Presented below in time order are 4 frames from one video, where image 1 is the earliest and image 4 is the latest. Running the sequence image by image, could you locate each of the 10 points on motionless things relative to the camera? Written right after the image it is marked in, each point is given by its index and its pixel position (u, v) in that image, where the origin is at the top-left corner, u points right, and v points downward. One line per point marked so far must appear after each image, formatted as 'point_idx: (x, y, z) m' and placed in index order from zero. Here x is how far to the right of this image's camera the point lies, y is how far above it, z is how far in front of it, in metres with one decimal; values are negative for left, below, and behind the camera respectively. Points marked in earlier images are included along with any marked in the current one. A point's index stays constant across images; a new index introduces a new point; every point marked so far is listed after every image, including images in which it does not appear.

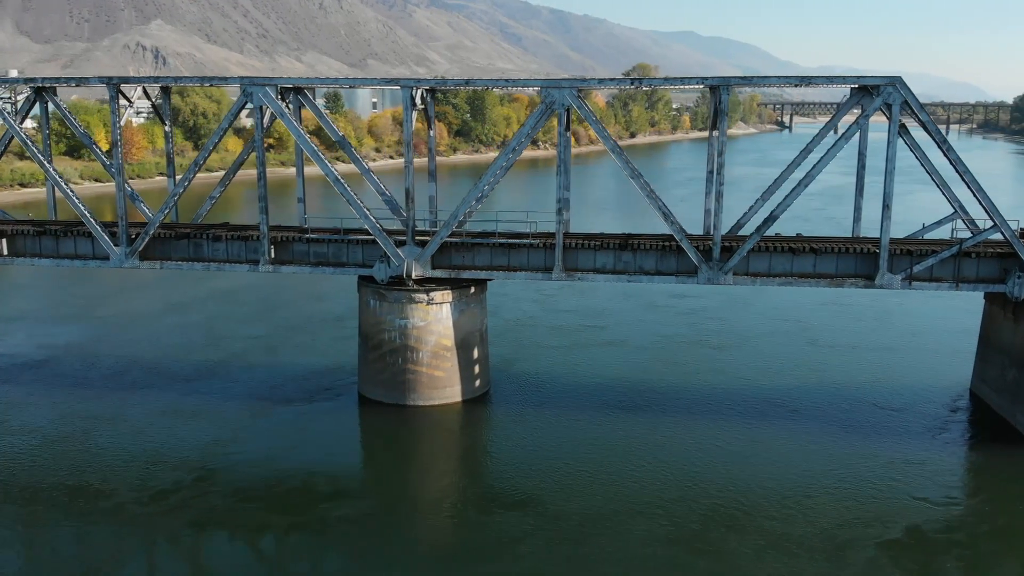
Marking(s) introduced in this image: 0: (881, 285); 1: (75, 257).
0: (+7.1, +0.1, +17.7) m
1: (-8.8, +0.6, +18.5) m
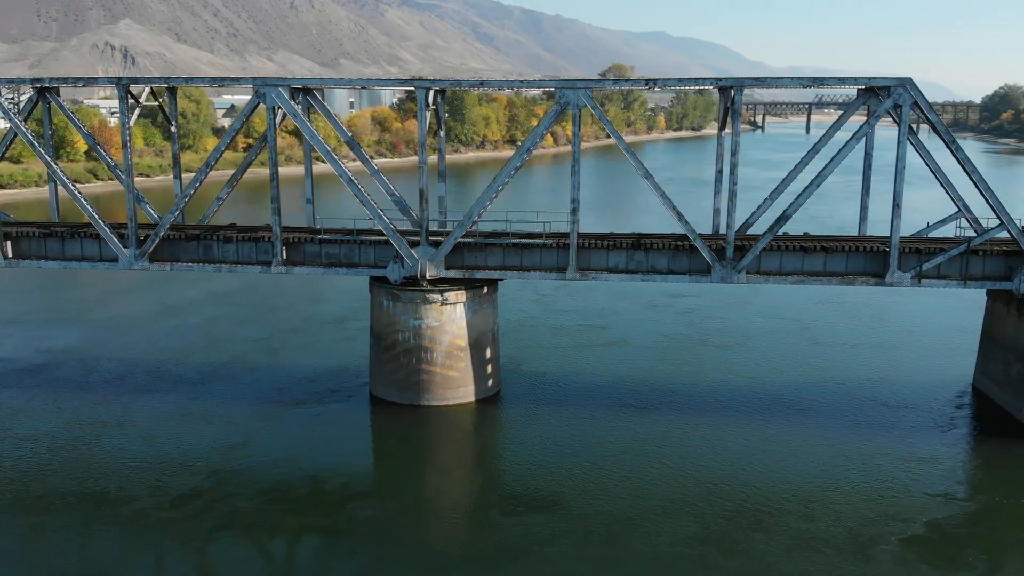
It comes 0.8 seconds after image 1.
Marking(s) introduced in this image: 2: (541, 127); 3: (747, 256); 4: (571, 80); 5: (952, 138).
0: (+7.3, +0.1, +17.9) m
1: (-8.6, +0.6, +18.2) m
2: (+0.6, +3.0, +17.4) m
3: (+4.5, +0.6, +17.7) m
4: (+1.1, +3.8, +17.0) m
5: (+8.3, +2.8, +17.4) m
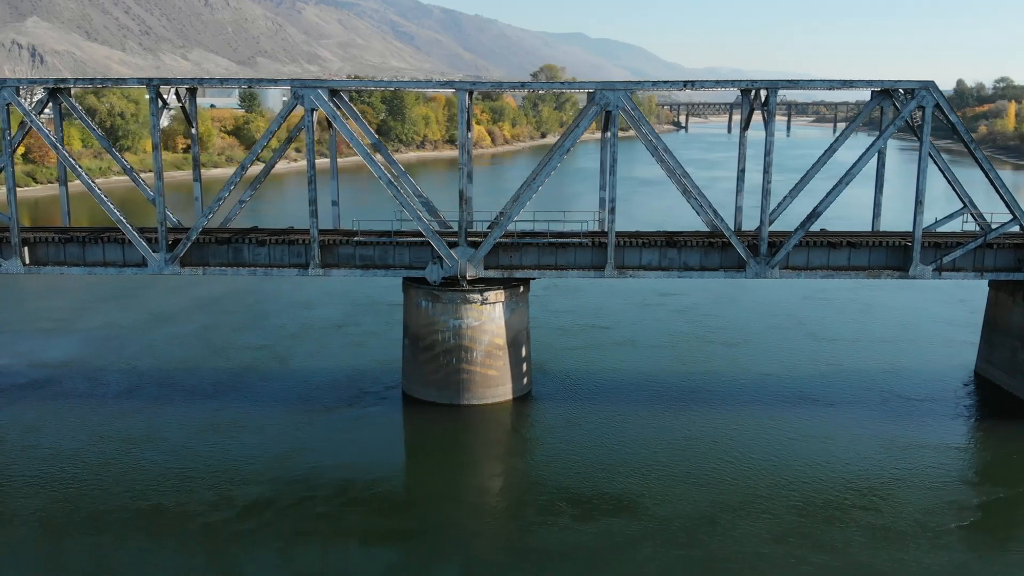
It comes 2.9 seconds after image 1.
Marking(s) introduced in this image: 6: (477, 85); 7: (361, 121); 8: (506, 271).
0: (+8.1, +0.3, +18.5) m
1: (-7.8, +0.4, +17.6) m
2: (+1.4, +3.1, +17.5) m
3: (+5.3, +0.7, +18.1) m
4: (+1.9, +3.8, +17.1) m
5: (+9.1, +2.9, +18.2) m
6: (-0.5, +4.0, +17.9) m
7: (-3.1, +3.5, +18.8) m
8: (-0.1, +0.3, +18.0) m
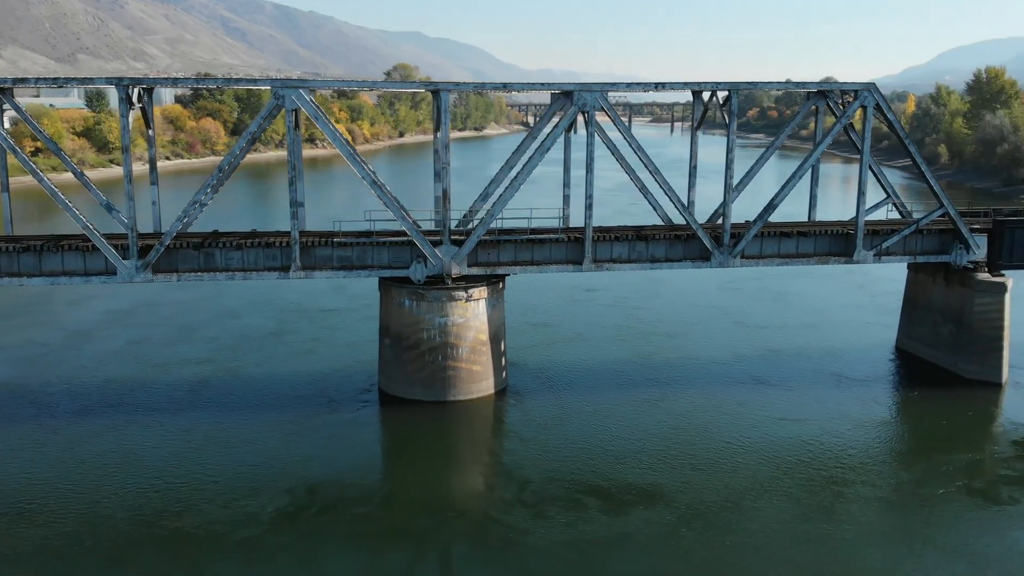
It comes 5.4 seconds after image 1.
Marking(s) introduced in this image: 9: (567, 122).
0: (+7.5, +0.6, +19.9) m
1: (-8.0, +0.2, +16.5) m
2: (+0.9, +3.2, +17.9) m
3: (+4.8, +1.0, +19.1) m
4: (+1.5, +4.0, +17.6) m
5: (+8.4, +3.3, +19.8) m
6: (-1.0, +4.0, +18.0) m
7: (-3.7, +3.4, +18.4) m
8: (-0.5, +0.4, +18.1) m
9: (+1.0, +3.2, +17.8) m
